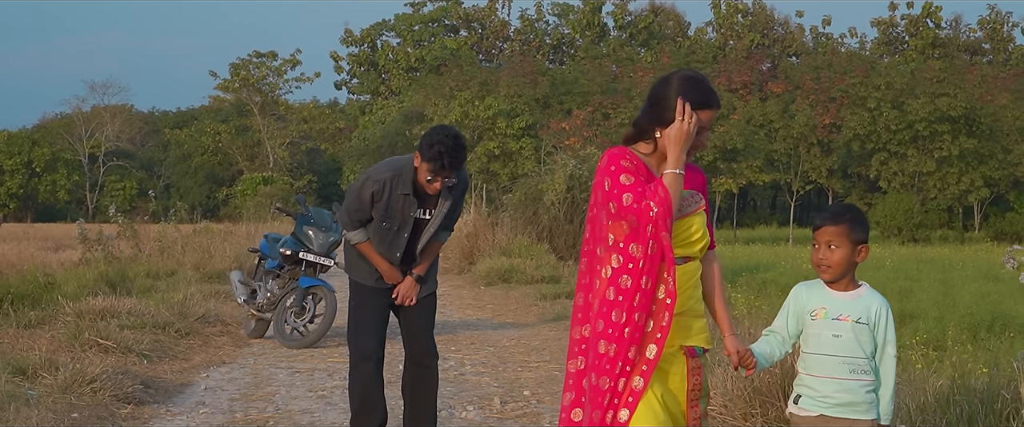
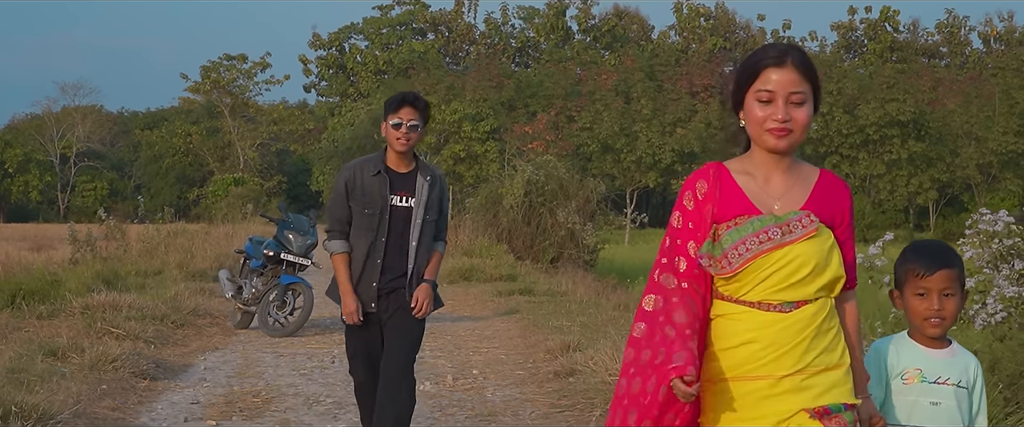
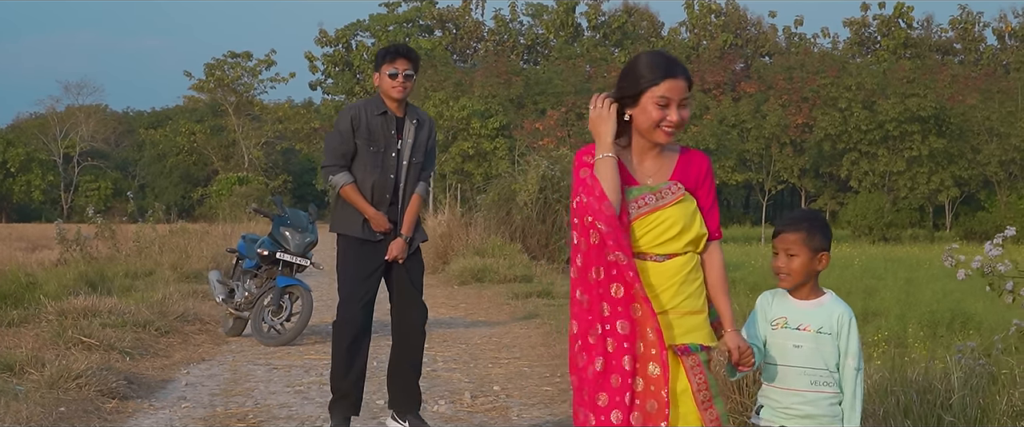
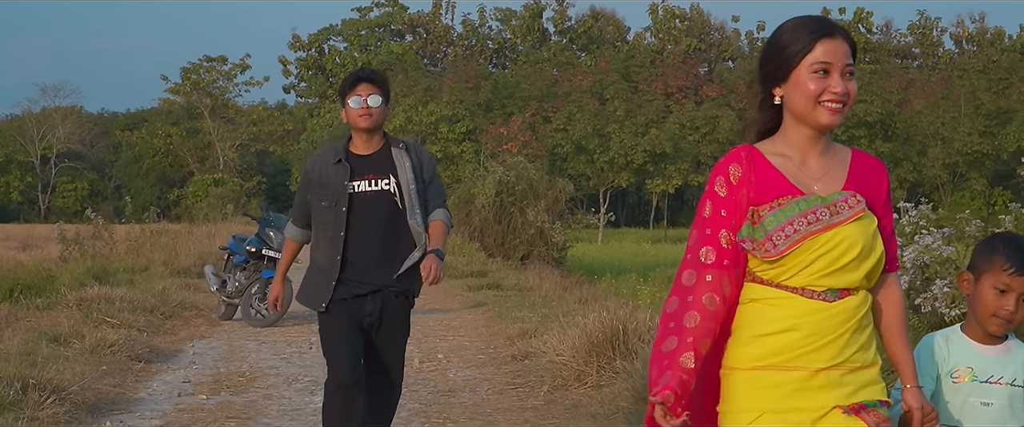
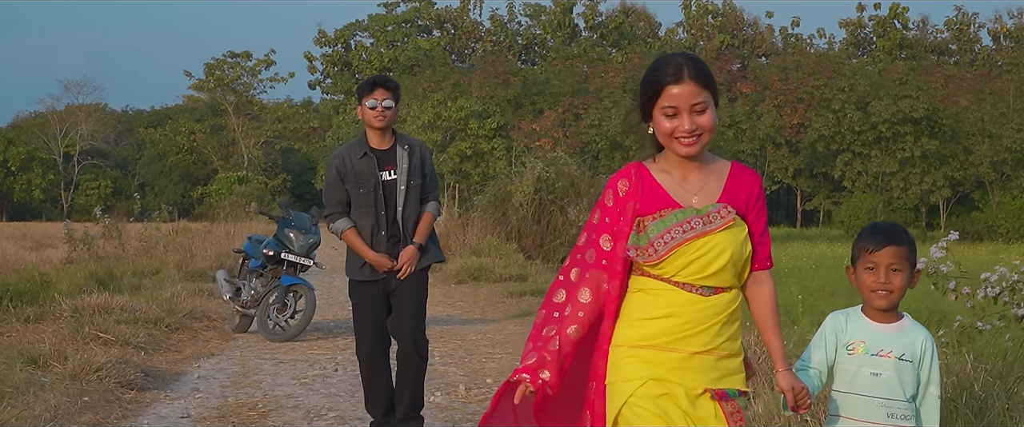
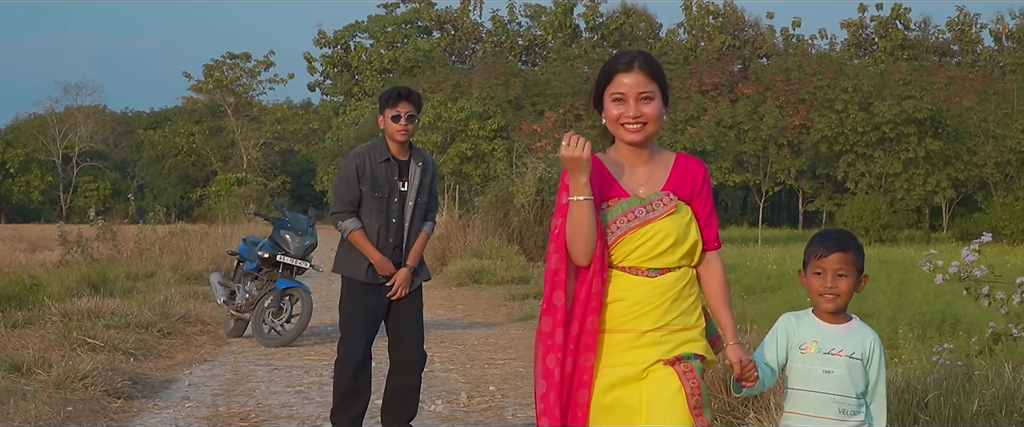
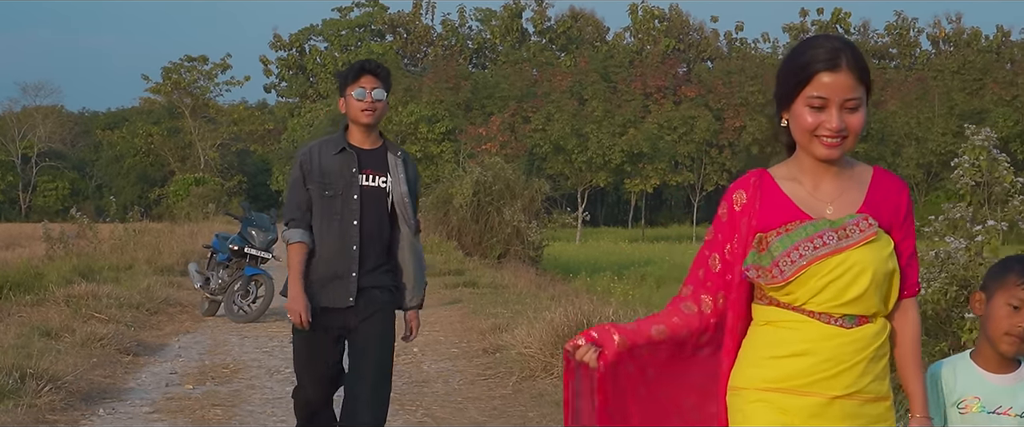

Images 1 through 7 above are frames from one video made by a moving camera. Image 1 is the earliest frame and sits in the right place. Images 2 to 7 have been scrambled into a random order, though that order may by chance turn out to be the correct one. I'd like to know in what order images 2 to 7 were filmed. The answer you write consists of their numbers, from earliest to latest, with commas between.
3, 6, 5, 2, 4, 7
